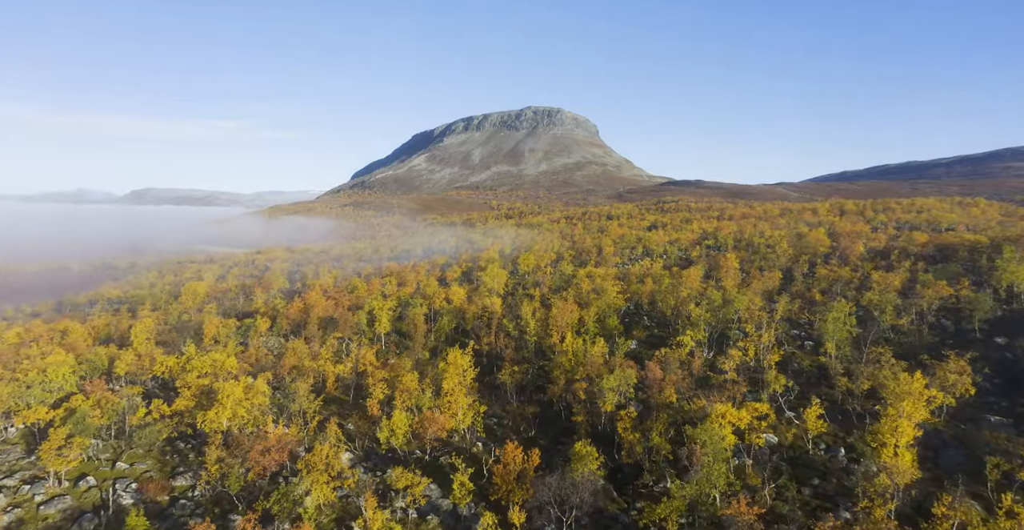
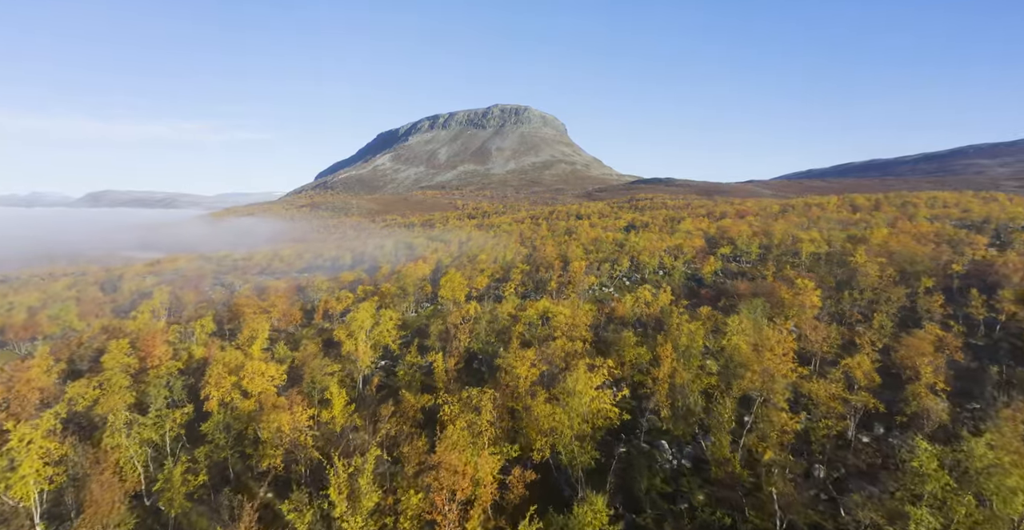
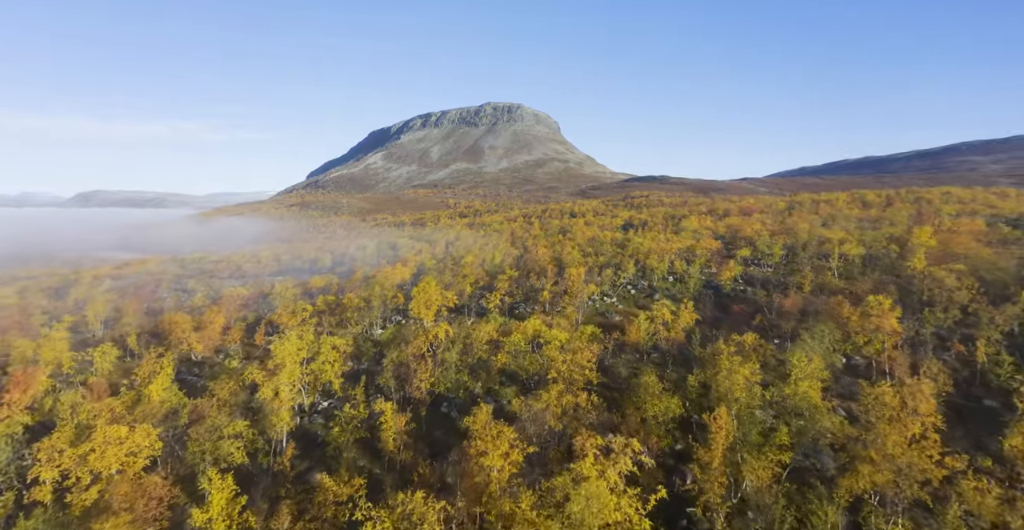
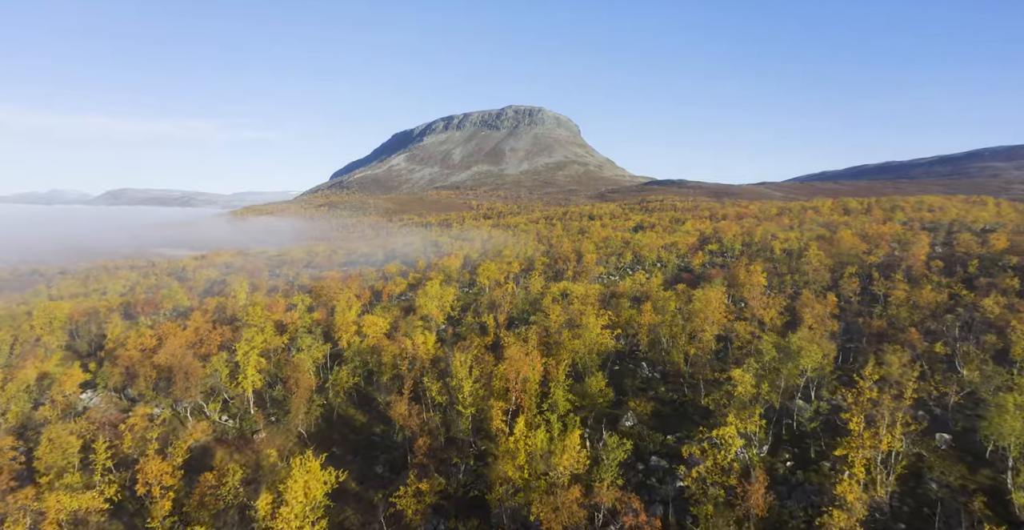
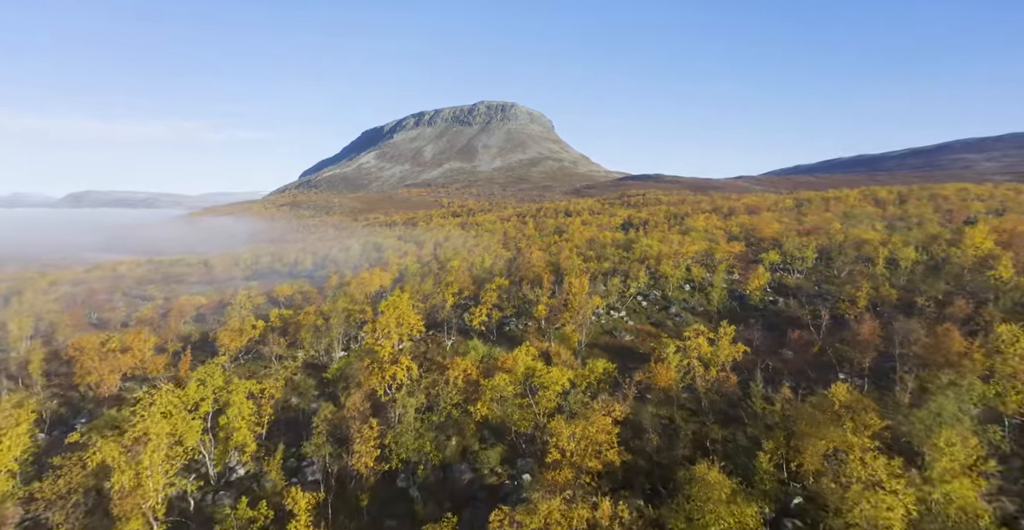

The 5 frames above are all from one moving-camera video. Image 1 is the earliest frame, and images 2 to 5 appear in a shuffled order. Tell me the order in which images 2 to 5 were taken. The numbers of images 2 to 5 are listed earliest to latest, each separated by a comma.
4, 2, 3, 5
